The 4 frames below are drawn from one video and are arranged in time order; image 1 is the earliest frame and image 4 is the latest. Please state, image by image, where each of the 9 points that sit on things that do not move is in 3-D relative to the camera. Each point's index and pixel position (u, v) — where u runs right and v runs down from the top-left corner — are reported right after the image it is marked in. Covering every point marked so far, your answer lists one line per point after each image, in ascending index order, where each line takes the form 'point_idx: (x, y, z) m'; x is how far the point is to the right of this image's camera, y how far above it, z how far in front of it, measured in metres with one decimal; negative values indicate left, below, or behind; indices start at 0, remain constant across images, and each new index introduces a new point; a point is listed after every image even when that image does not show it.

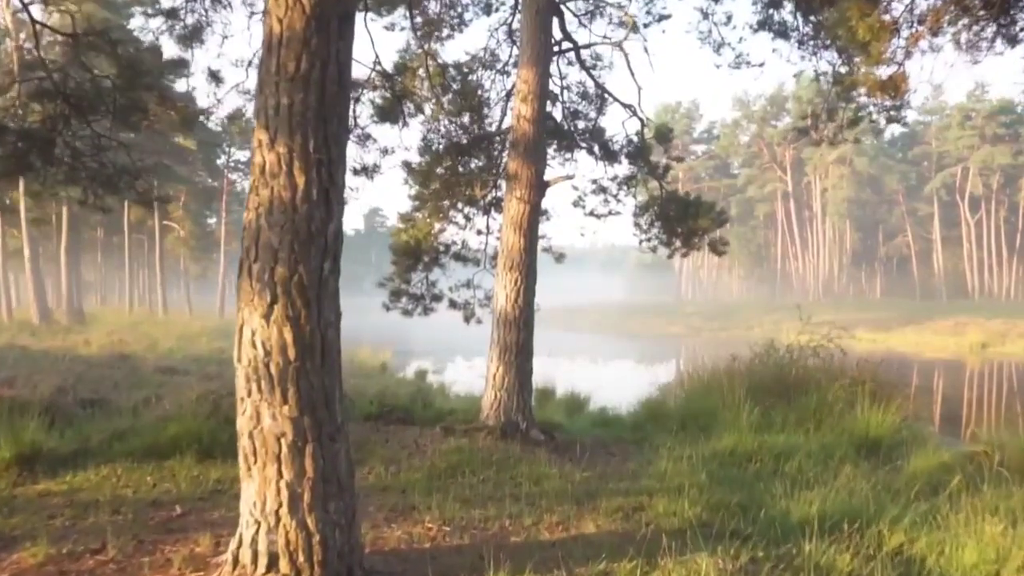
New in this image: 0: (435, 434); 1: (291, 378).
0: (-0.7, -1.3, +7.7) m
1: (-0.8, -0.3, +3.3) m
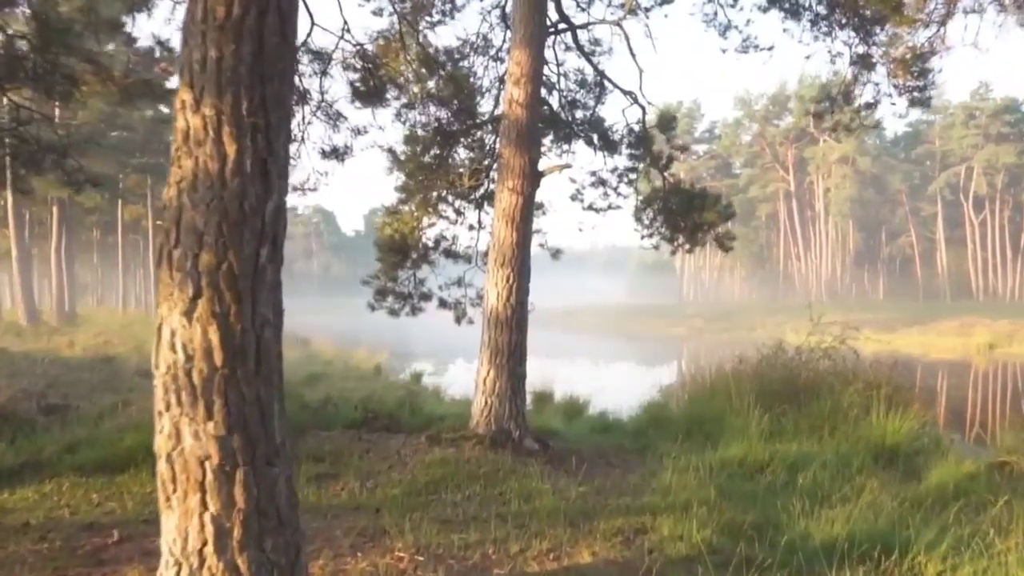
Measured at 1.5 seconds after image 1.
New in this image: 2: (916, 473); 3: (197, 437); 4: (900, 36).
0: (-0.8, -1.3, +7.1) m
1: (-0.9, -0.3, +2.7) m
2: (+3.7, -1.7, +7.9) m
3: (-1.0, -0.5, +2.7) m
4: (+3.0, +2.0, +6.7) m
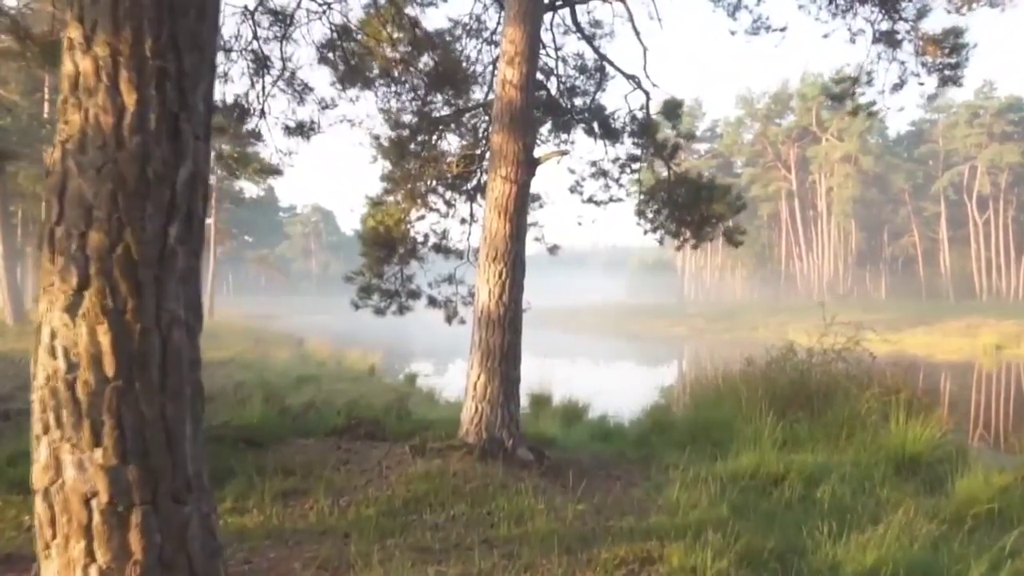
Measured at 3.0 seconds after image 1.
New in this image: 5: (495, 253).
0: (-0.8, -1.3, +6.5) m
1: (-1.0, -0.3, +2.1) m
2: (+3.6, -1.7, +7.3) m
3: (-1.0, -0.4, +2.1) m
4: (+3.0, +2.0, +6.2) m
5: (-0.1, +0.3, +6.9) m
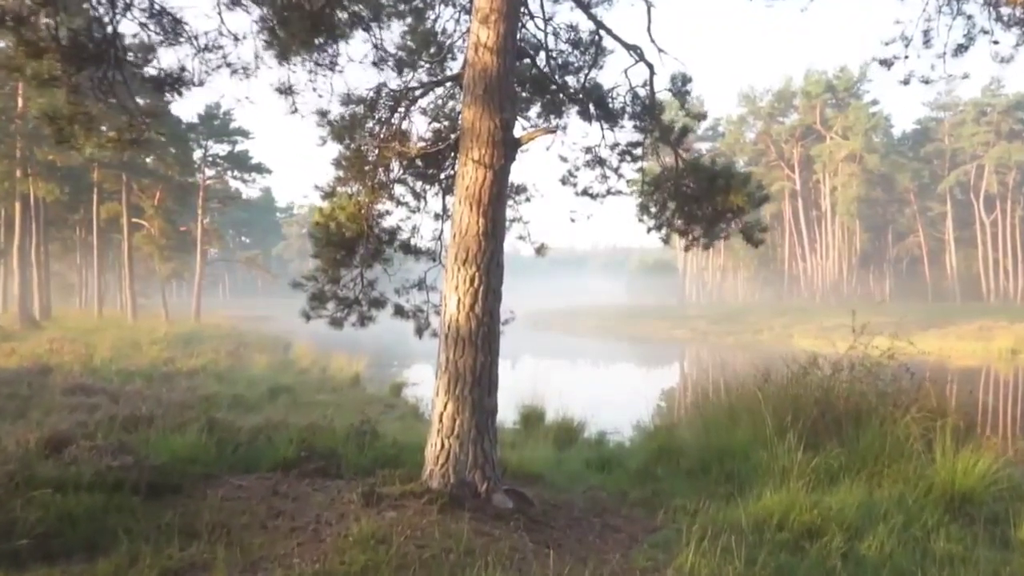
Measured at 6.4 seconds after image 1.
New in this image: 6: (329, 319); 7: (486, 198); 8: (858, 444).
0: (-1.0, -1.3, +5.3) m
1: (-1.1, -0.3, +0.8) m
2: (+3.5, -1.7, +6.0) m
3: (-1.2, -0.5, +0.8) m
4: (+2.8, +1.9, +4.9) m
5: (-0.3, +0.2, +5.6) m
6: (-1.6, -0.3, +7.4) m
7: (-0.2, +0.6, +5.6) m
8: (+3.0, -1.3, +7.4) m
